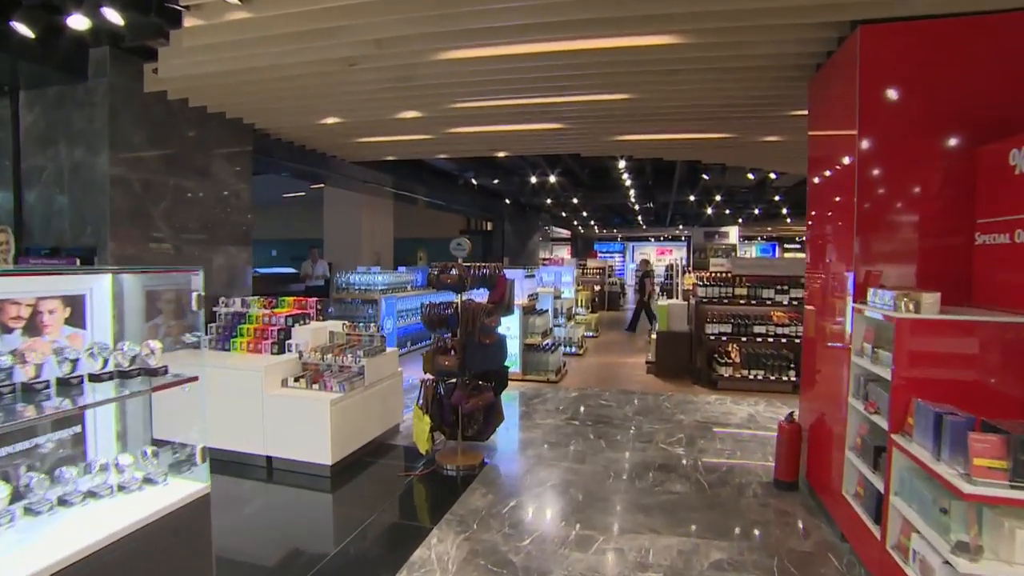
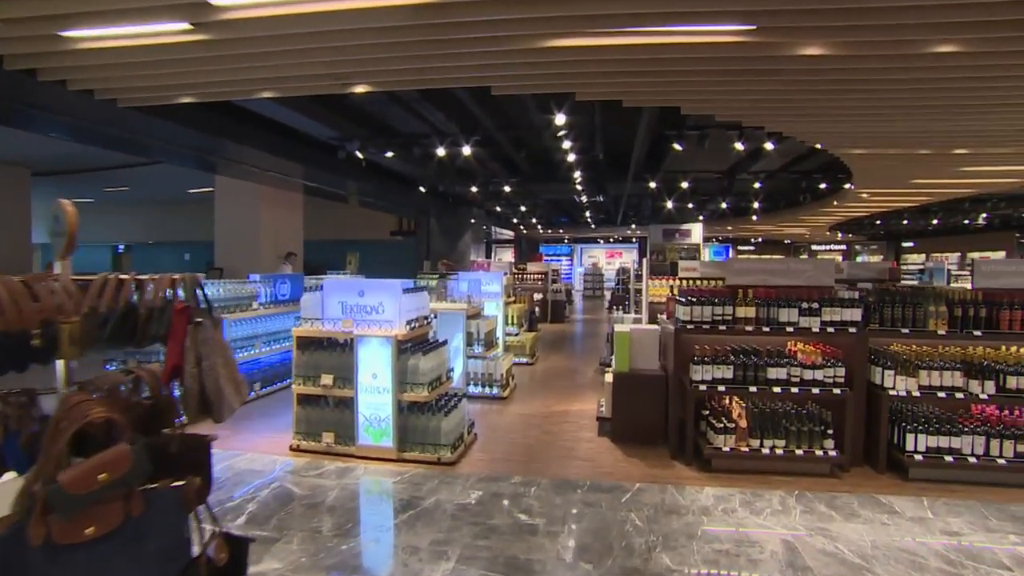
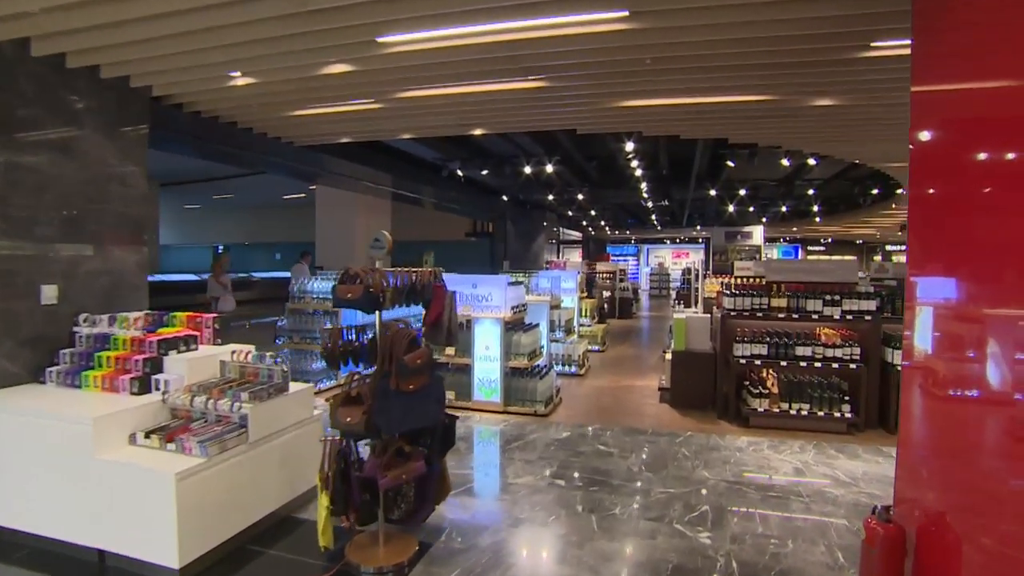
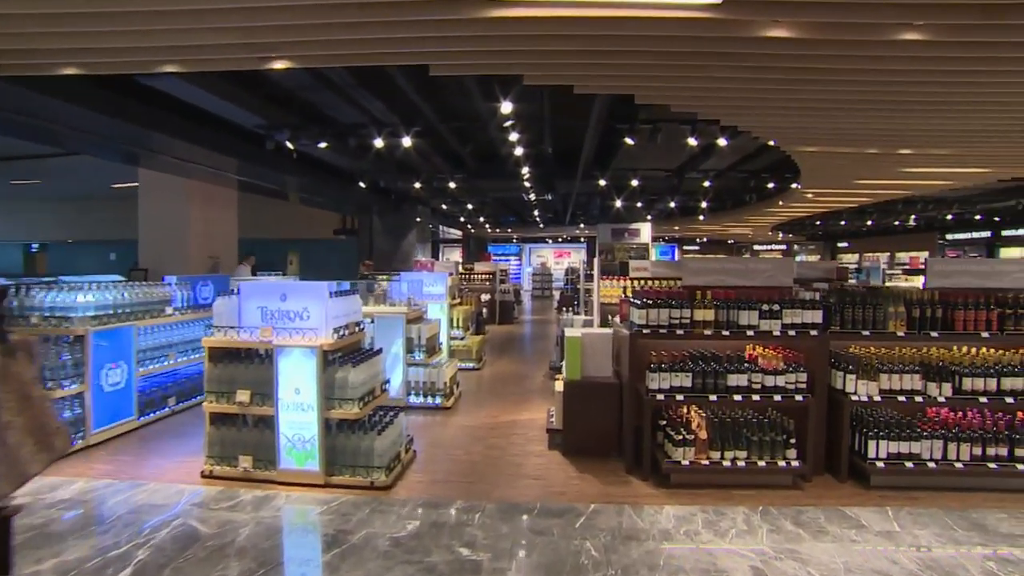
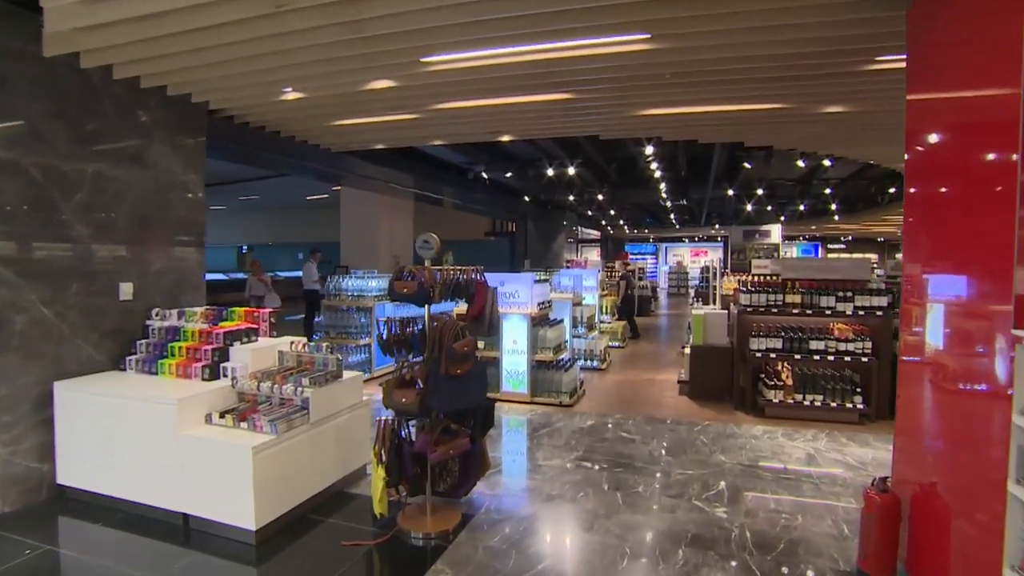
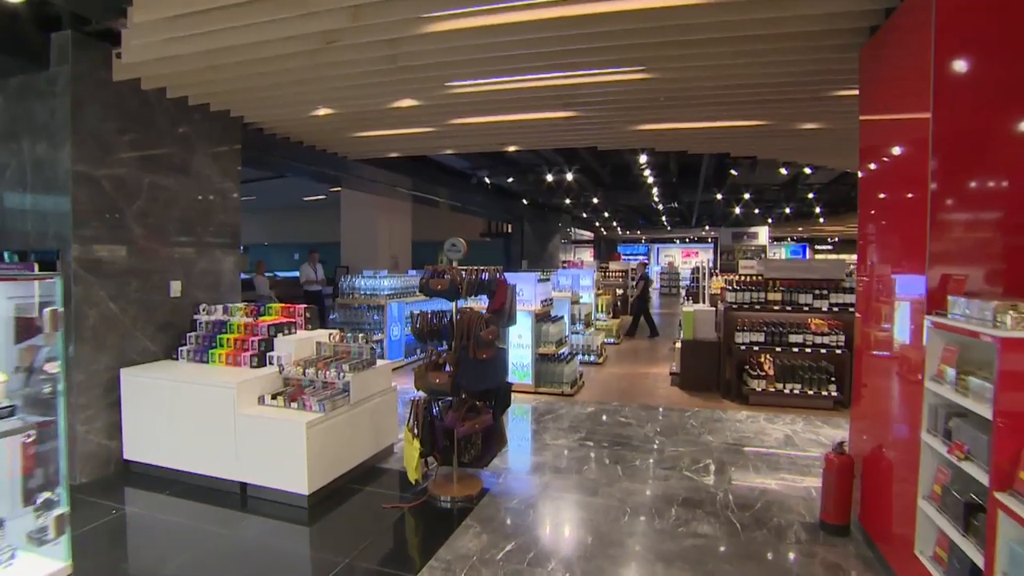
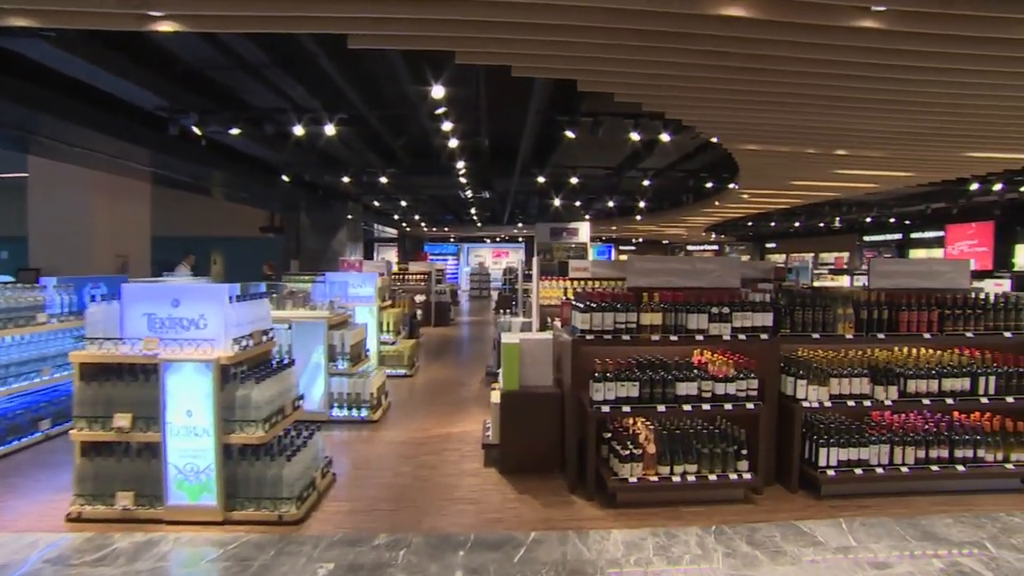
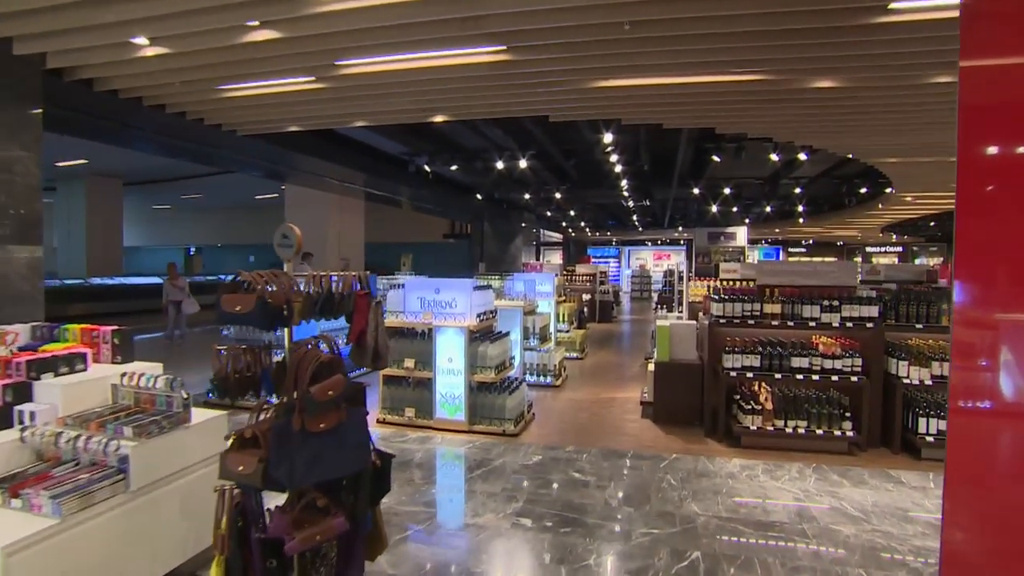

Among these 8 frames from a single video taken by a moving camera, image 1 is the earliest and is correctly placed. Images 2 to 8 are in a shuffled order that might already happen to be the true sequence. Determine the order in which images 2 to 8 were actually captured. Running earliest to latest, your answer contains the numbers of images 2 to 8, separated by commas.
6, 5, 3, 8, 2, 4, 7
